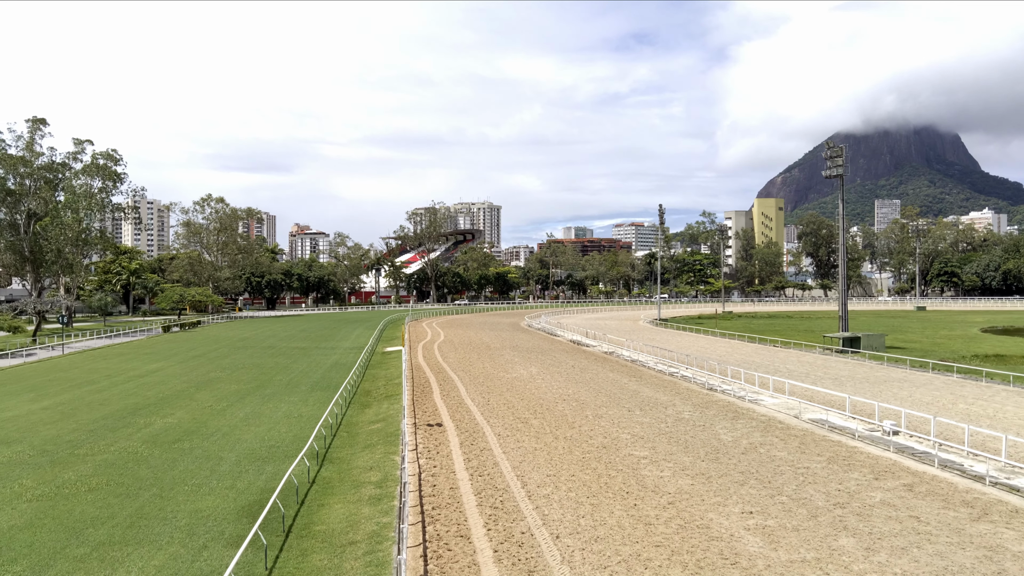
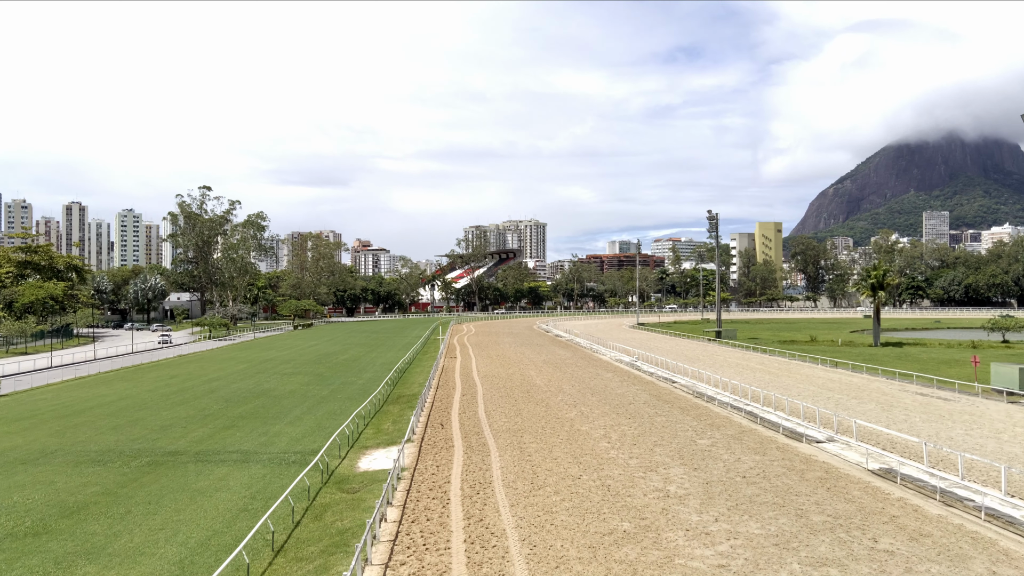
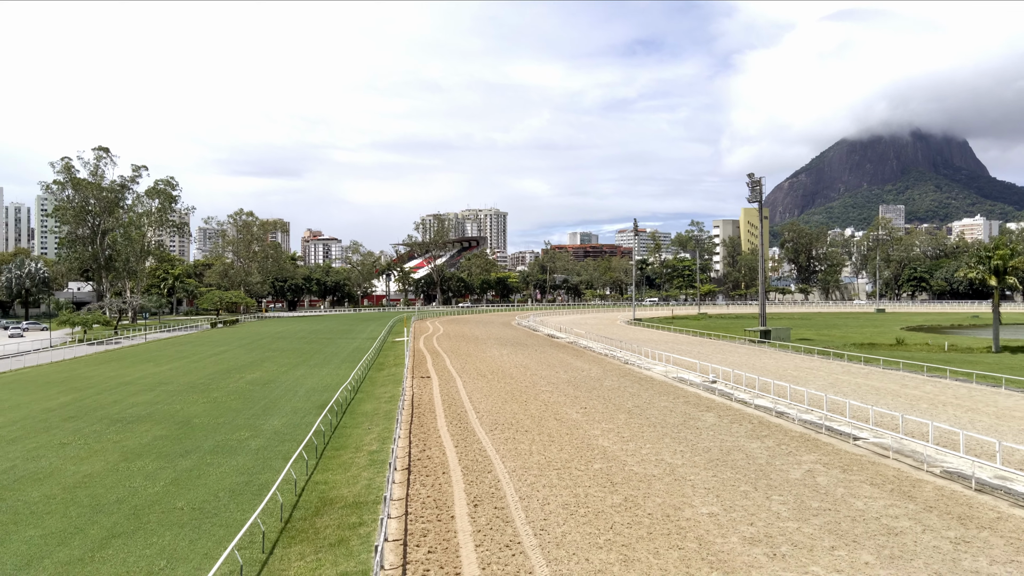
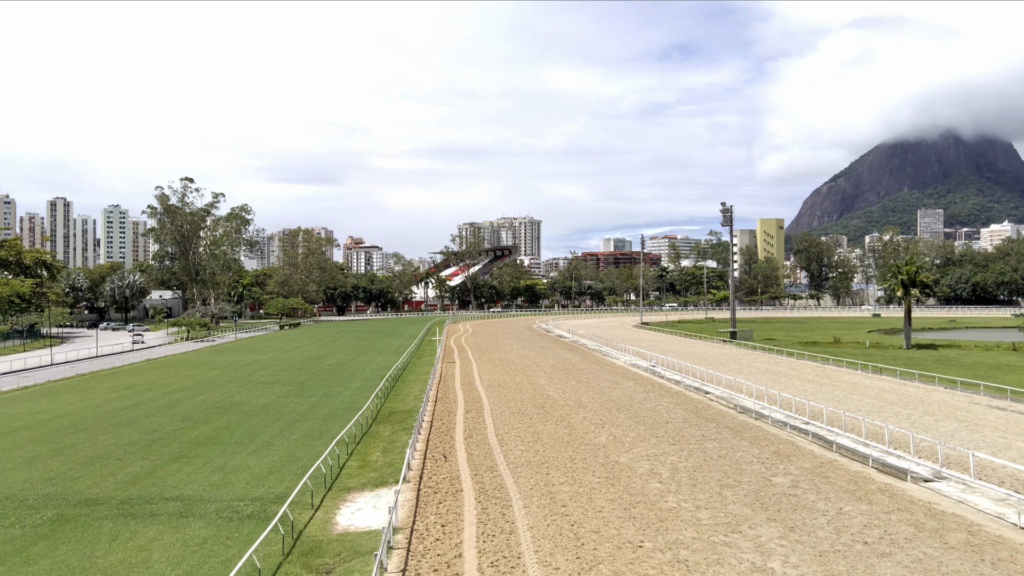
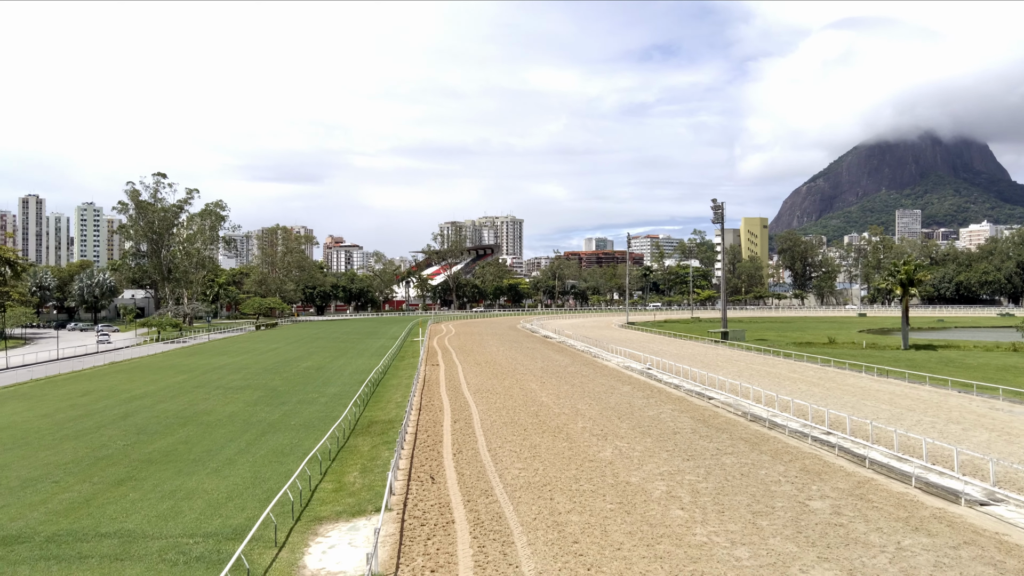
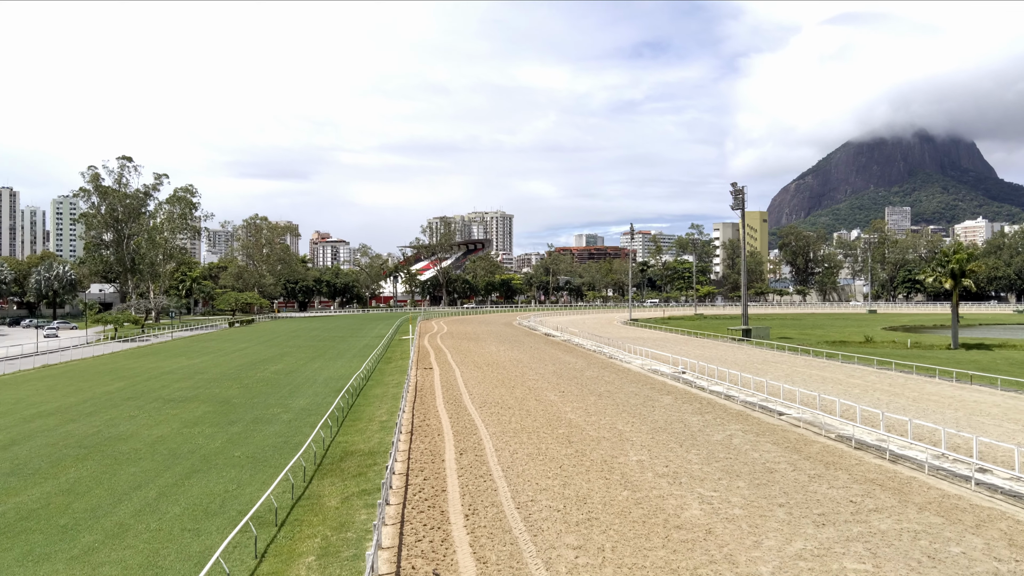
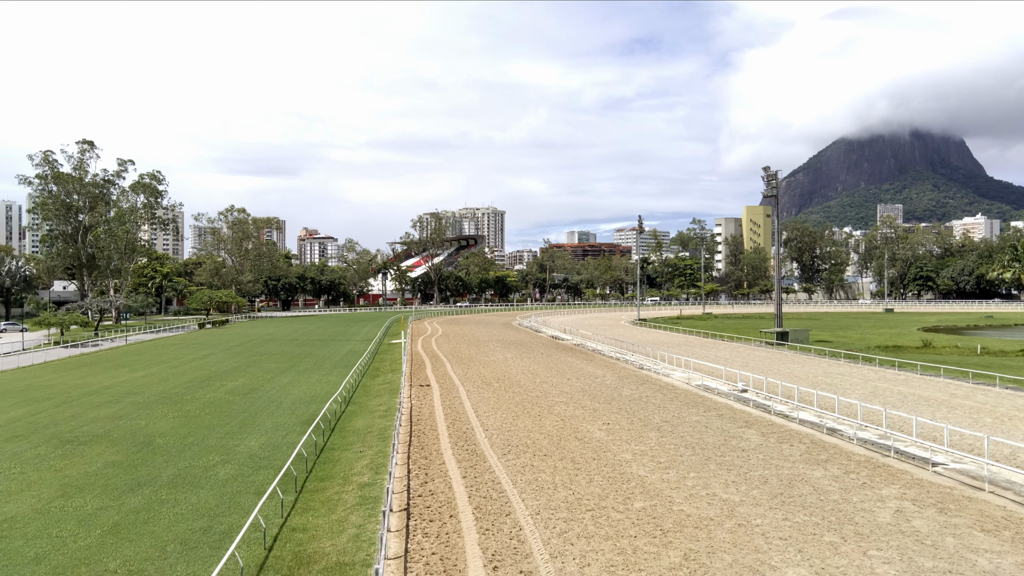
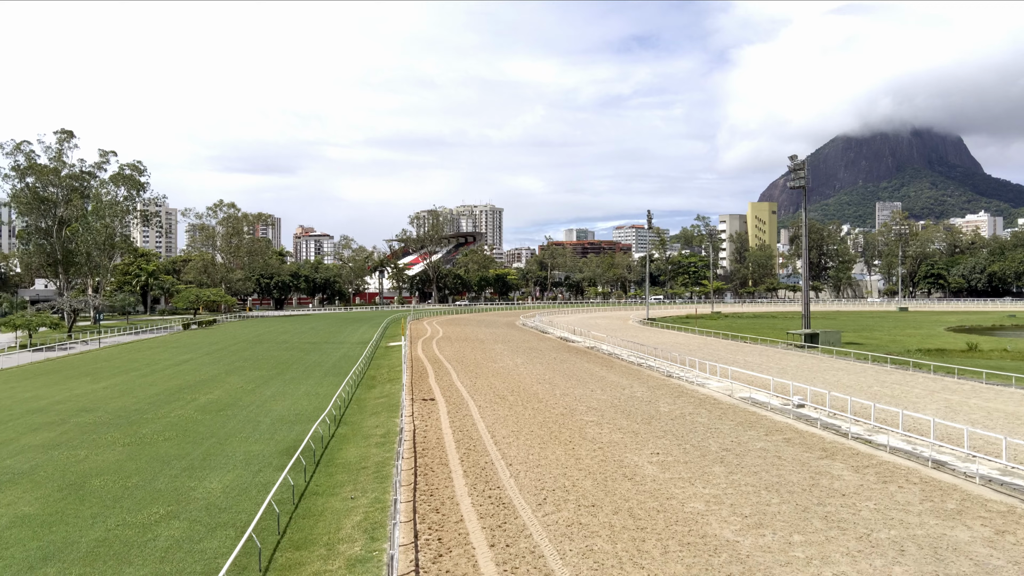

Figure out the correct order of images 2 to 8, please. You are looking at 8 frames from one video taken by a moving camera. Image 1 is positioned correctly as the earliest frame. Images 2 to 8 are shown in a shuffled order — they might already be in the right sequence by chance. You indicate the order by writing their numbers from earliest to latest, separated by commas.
8, 7, 3, 6, 5, 4, 2
